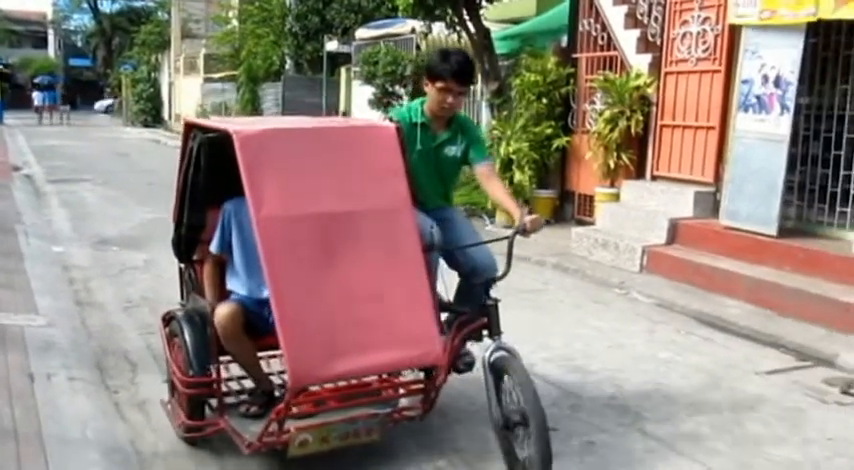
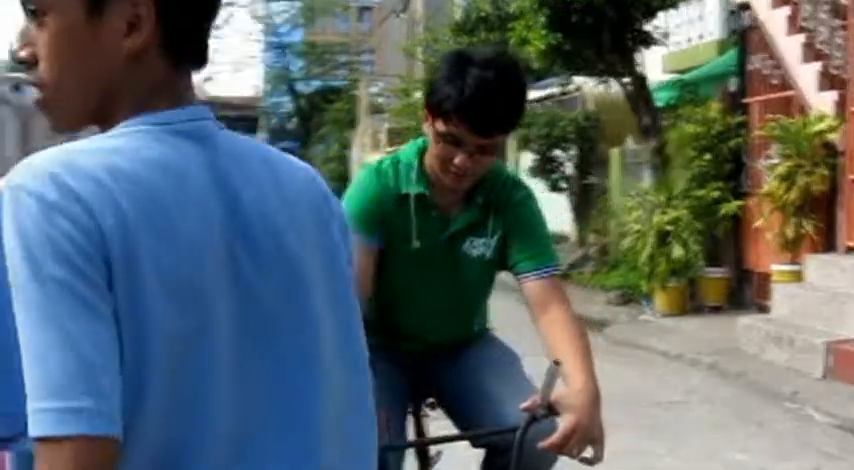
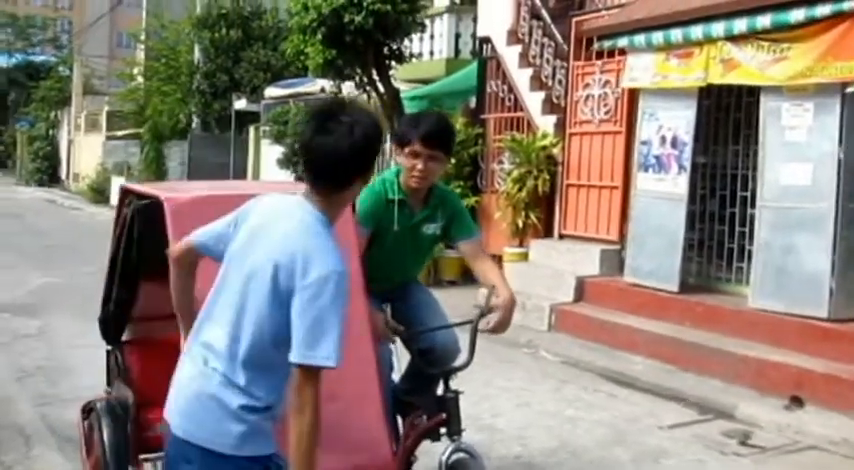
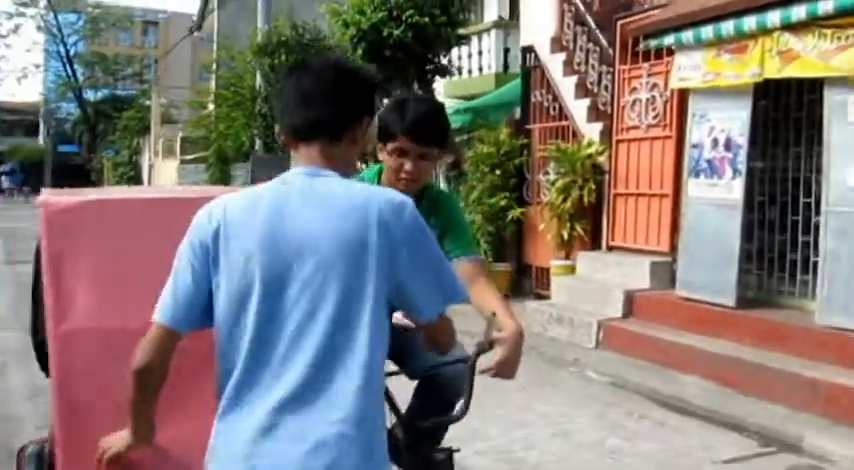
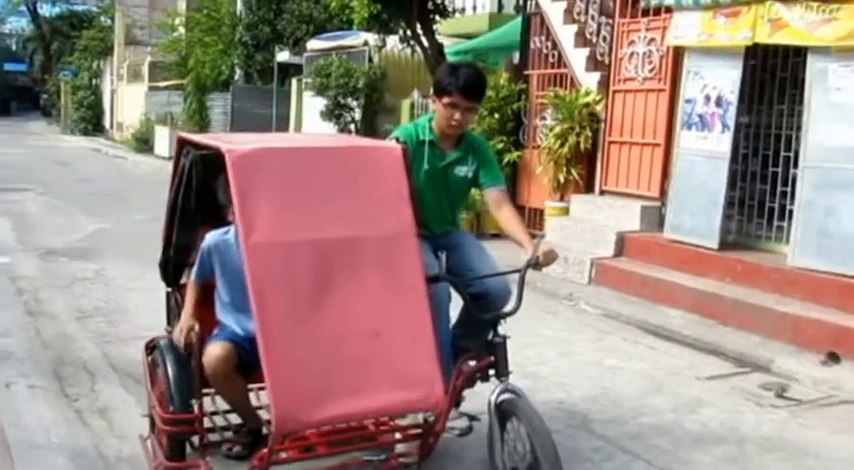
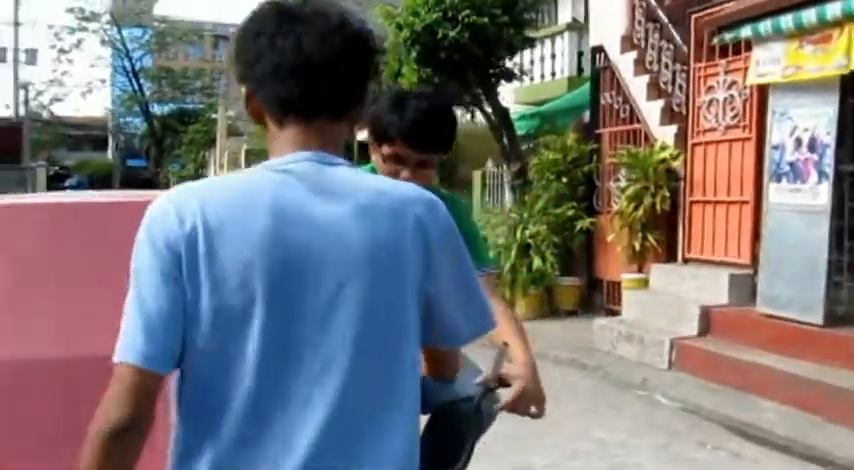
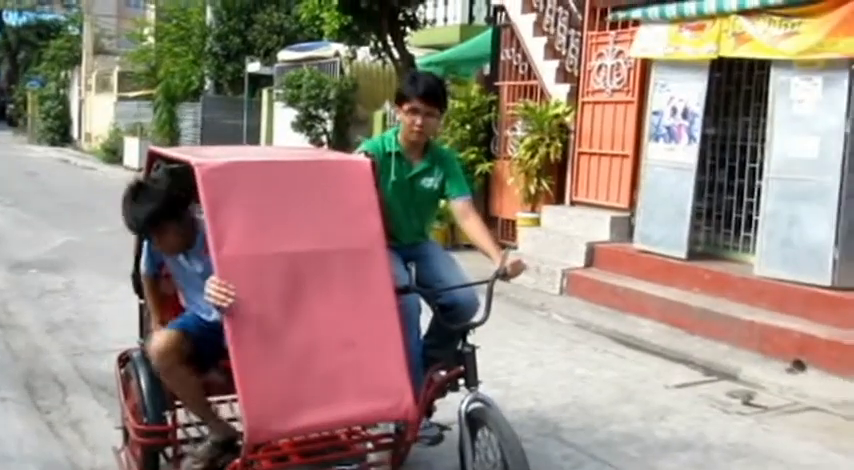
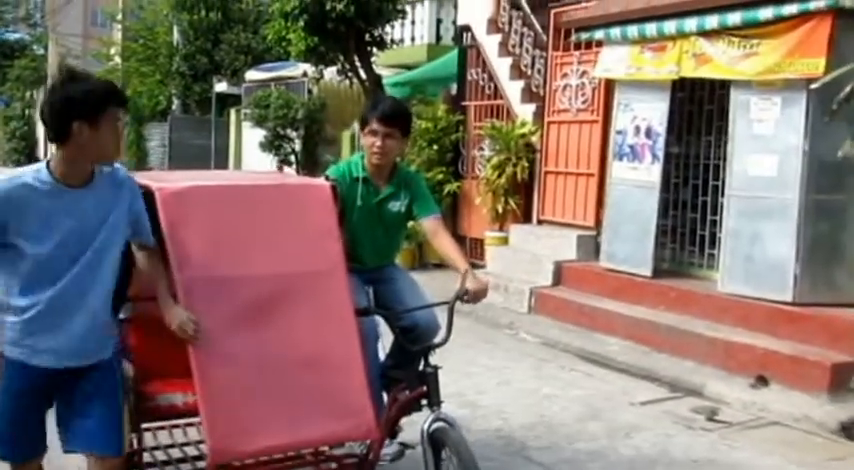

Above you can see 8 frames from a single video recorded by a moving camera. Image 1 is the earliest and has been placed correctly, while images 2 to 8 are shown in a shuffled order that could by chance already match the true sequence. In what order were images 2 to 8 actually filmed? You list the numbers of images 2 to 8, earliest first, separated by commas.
5, 7, 8, 3, 4, 6, 2
